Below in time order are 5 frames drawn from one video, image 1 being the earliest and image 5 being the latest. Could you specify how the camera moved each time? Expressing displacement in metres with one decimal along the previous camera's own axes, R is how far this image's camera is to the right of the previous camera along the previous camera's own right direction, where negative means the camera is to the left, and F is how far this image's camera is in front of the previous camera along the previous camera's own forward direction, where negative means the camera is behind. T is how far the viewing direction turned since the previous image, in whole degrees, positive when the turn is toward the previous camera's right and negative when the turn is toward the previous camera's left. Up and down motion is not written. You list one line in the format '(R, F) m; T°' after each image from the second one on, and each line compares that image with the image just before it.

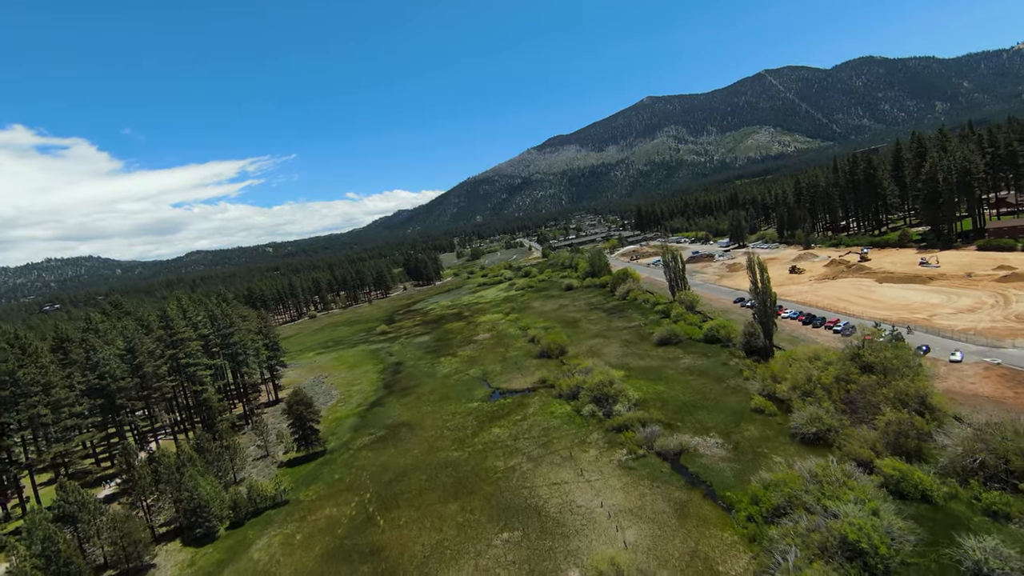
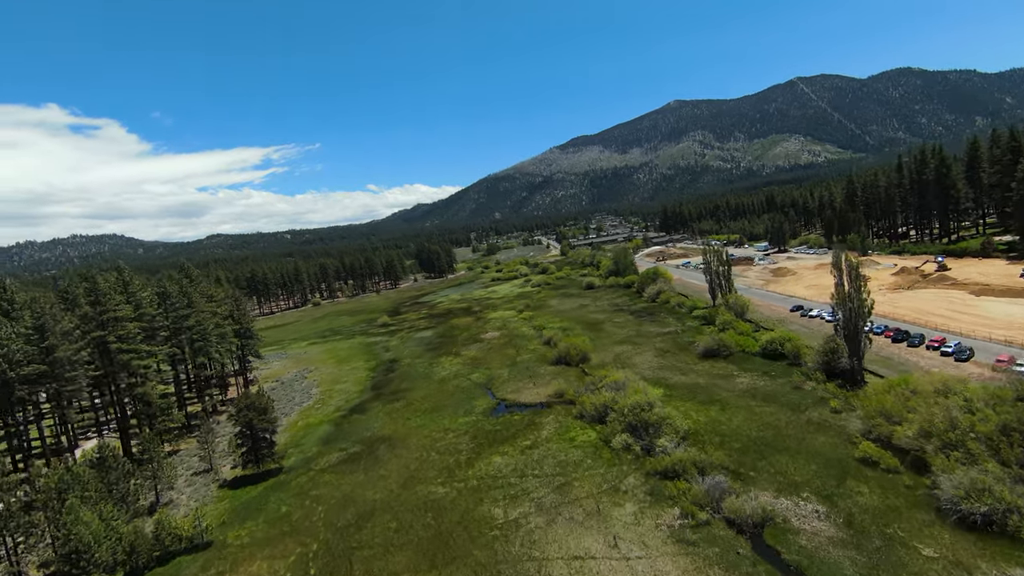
(0.0, +11.6) m; -2°
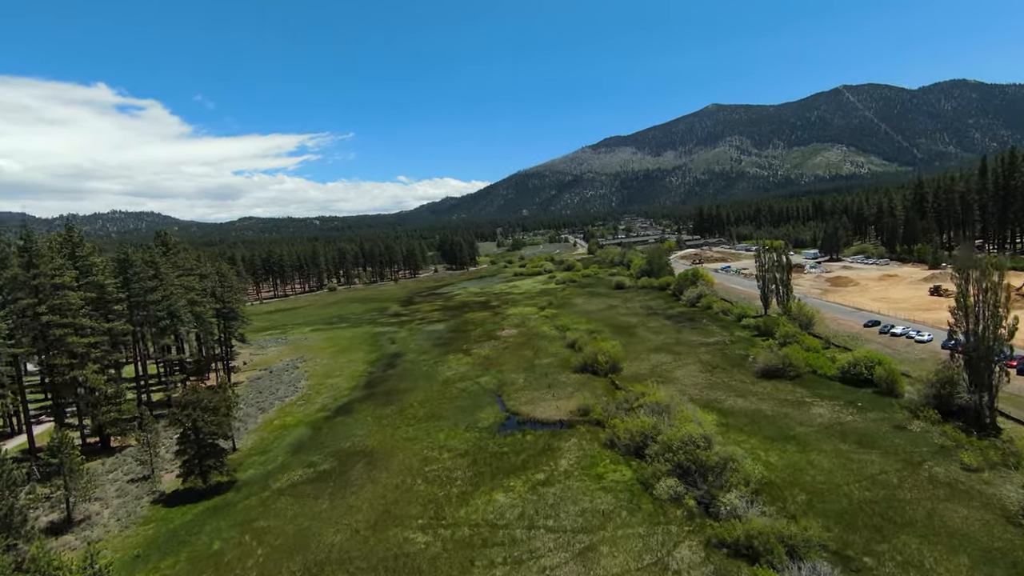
(+0.2, +9.1) m; -3°
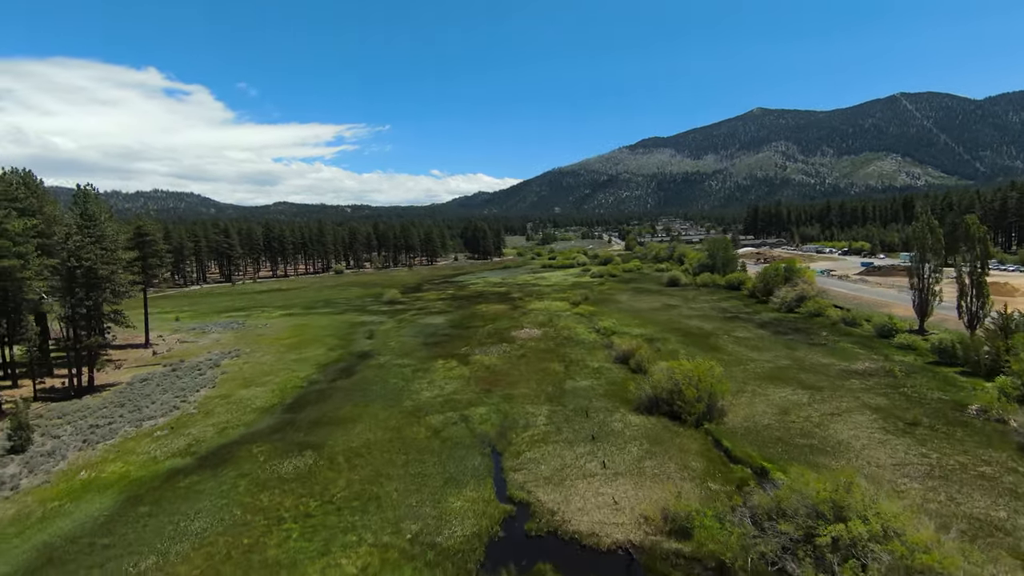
(+0.4, +22.1) m; -3°
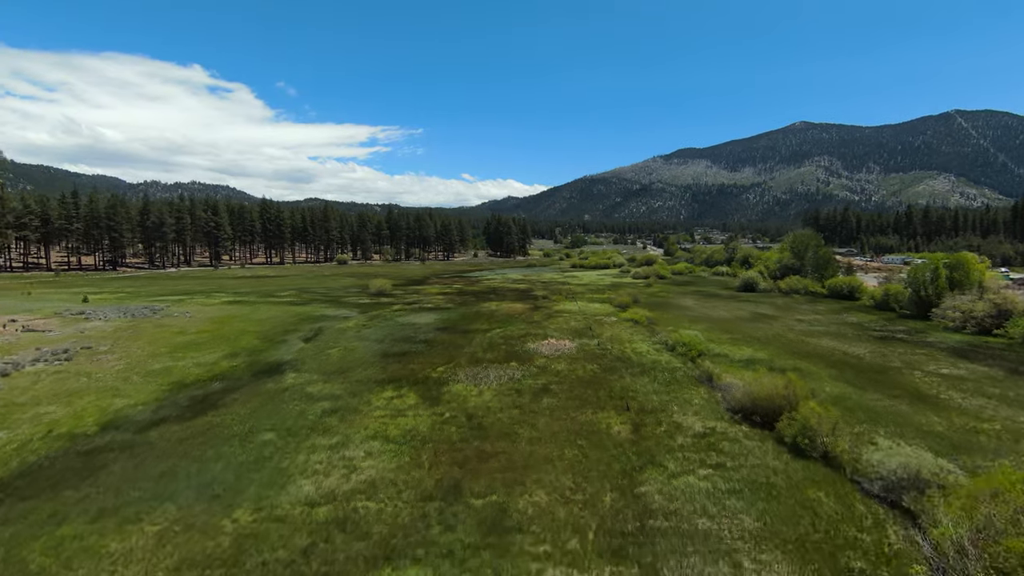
(+0.4, +20.7) m; -3°
